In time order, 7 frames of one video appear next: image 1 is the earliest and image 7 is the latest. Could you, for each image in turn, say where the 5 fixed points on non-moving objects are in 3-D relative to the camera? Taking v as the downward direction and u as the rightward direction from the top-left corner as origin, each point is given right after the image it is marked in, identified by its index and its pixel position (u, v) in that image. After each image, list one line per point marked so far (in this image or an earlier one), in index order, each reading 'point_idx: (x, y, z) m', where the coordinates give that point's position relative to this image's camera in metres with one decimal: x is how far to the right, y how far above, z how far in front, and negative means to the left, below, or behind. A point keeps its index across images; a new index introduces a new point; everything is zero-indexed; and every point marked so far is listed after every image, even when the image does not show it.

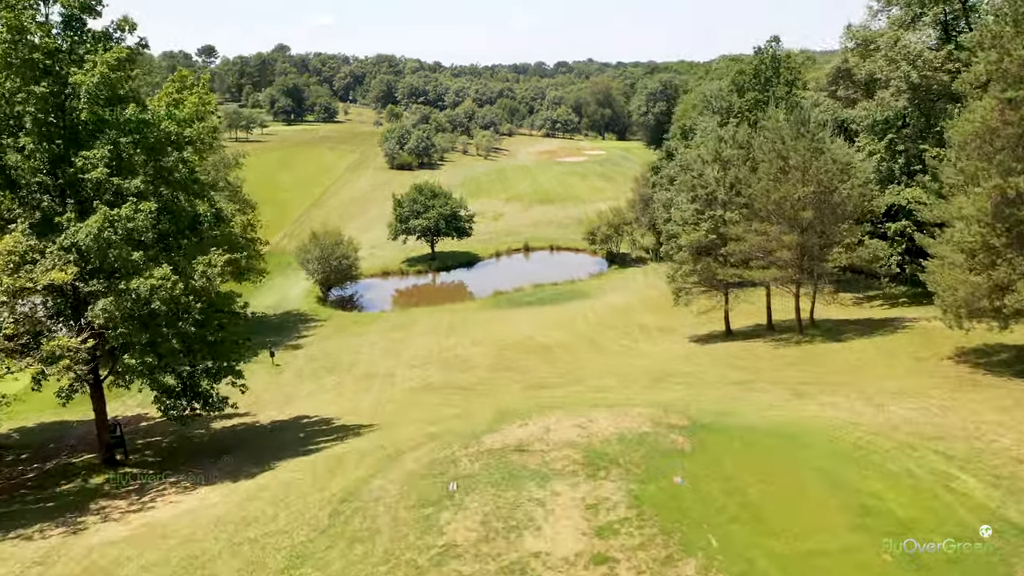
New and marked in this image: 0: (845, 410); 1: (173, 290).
0: (+7.1, -2.6, +17.5) m
1: (-6.8, 0.0, +16.3) m
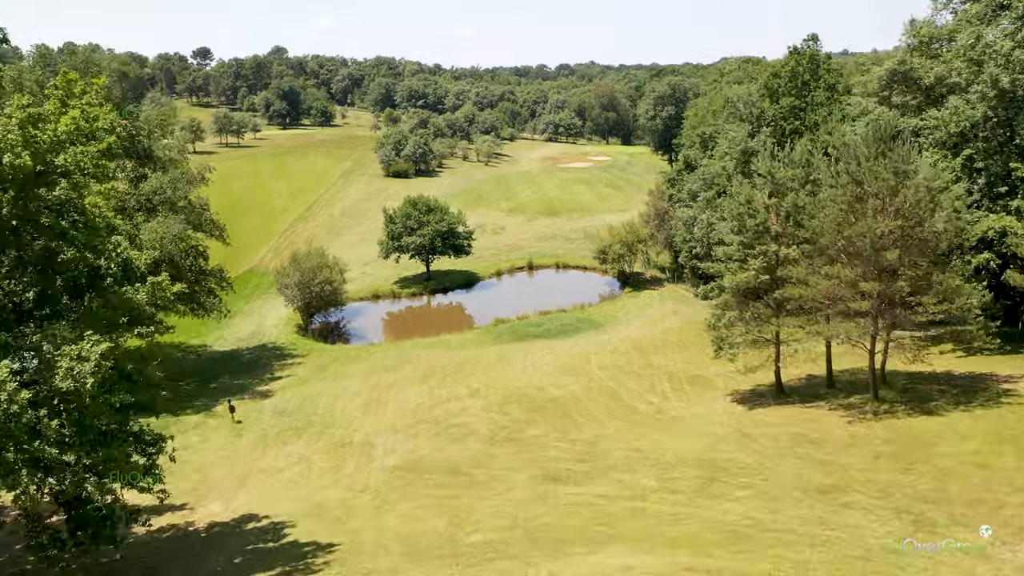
0: (+7.2, -4.1, +12.0) m
1: (-6.6, -1.5, +10.8) m
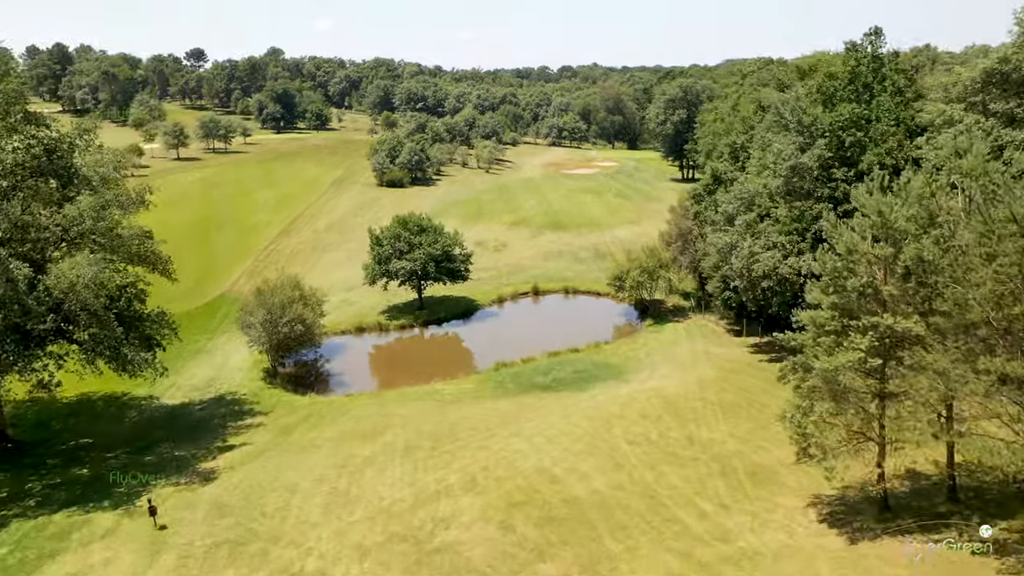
0: (+7.4, -5.8, +5.1) m
1: (-6.5, -3.3, +4.0) m
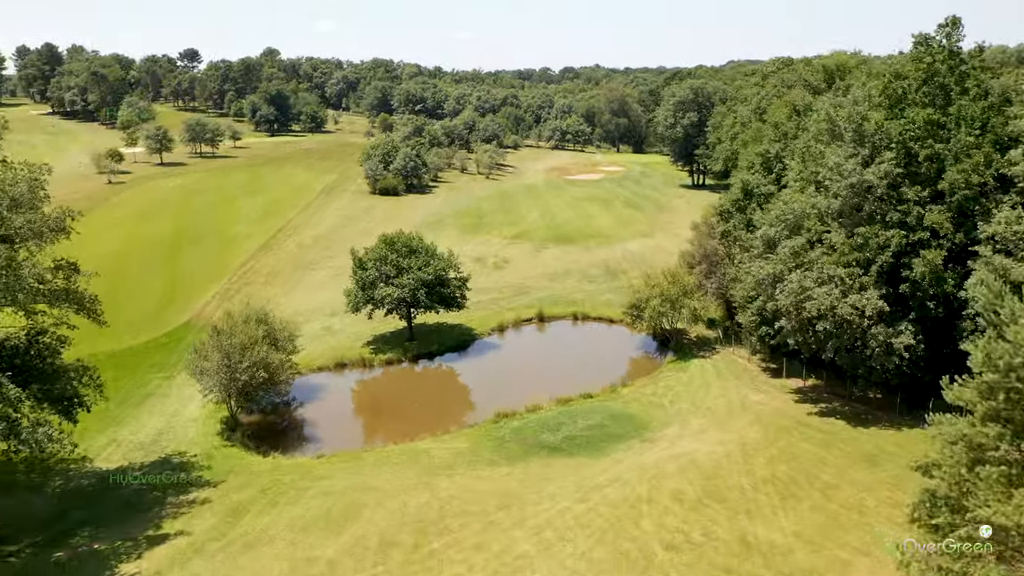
0: (+7.4, -7.3, -0.9) m
1: (-6.4, -4.7, -2.0) m
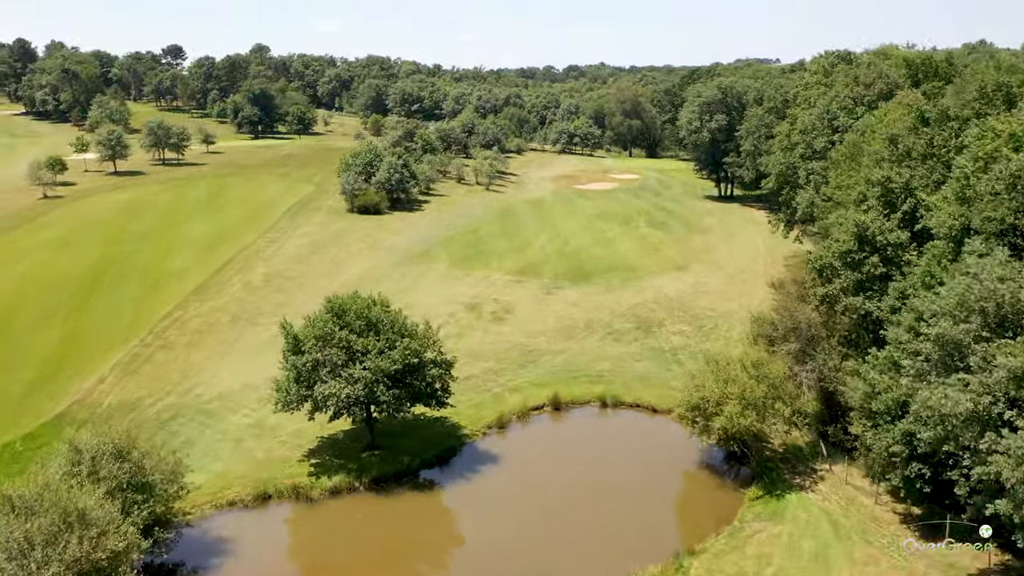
0: (+7.5, -10.6, -14.5) m
1: (-6.4, -8.1, -15.6) m
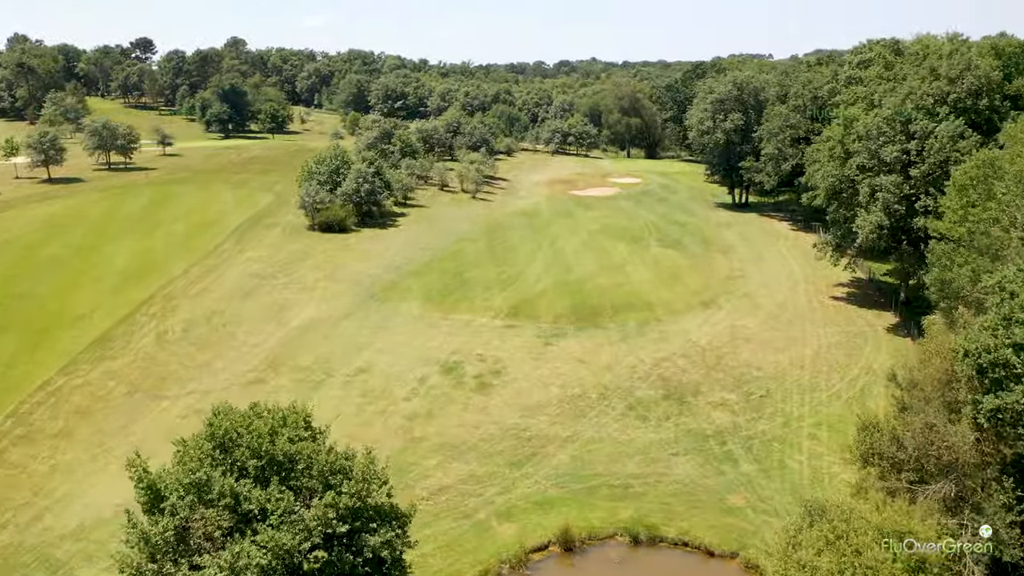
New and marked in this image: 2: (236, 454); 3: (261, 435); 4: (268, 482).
0: (+7.8, -13.4, -25.6) m
1: (-6.0, -10.9, -26.8) m
2: (-6.2, -3.6, +18.8) m
3: (-5.8, -3.3, +19.2) m
4: (-5.4, -4.1, +18.7) m
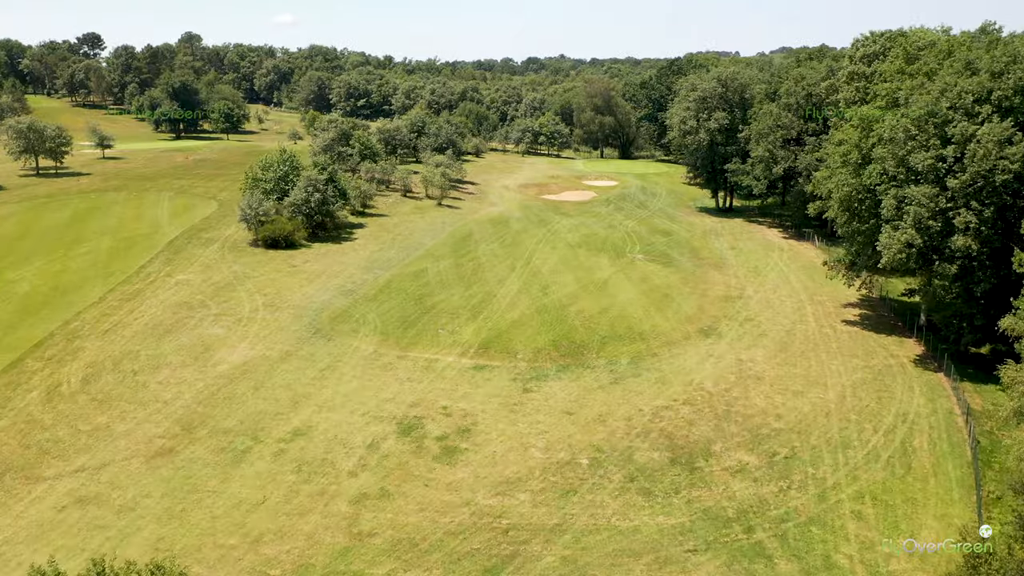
0: (+9.2, -15.0, -31.9) m
1: (-4.6, -12.6, -33.7) m
2: (-6.6, -5.2, +11.9) m
3: (-6.2, -4.9, +12.3) m
4: (-5.8, -5.7, +11.8) m
